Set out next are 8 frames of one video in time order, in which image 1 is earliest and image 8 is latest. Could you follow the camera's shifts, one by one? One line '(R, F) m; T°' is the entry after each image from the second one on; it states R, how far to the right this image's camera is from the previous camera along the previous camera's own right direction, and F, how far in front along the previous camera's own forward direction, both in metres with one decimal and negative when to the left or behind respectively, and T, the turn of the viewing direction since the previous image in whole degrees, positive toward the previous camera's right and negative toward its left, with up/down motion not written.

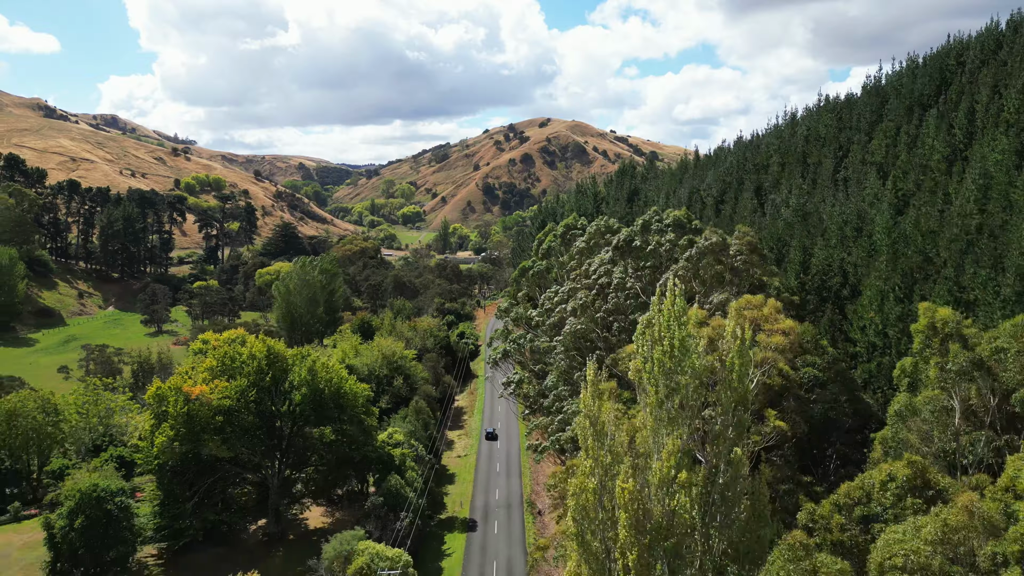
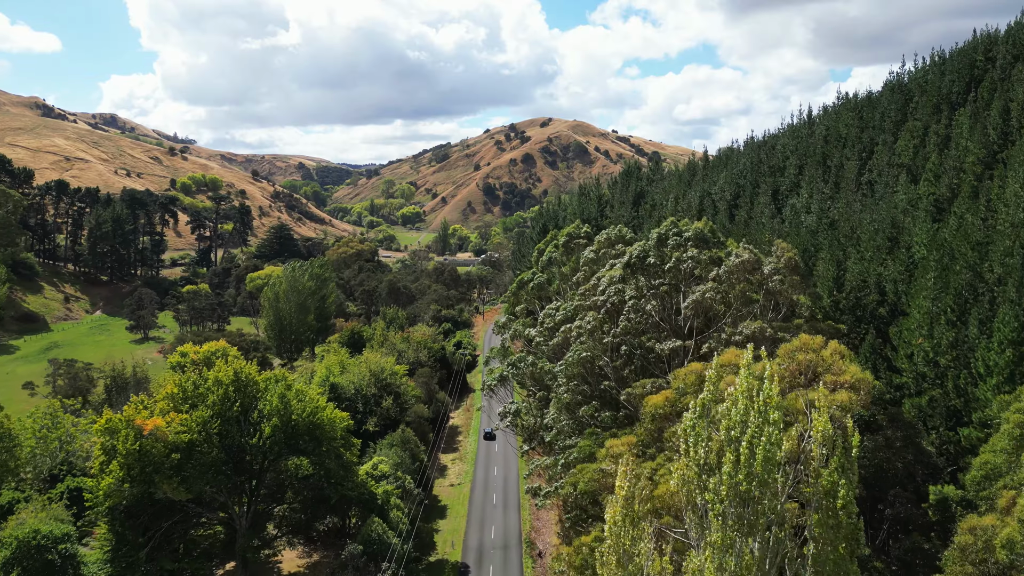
(+0.1, +3.8) m; 0°
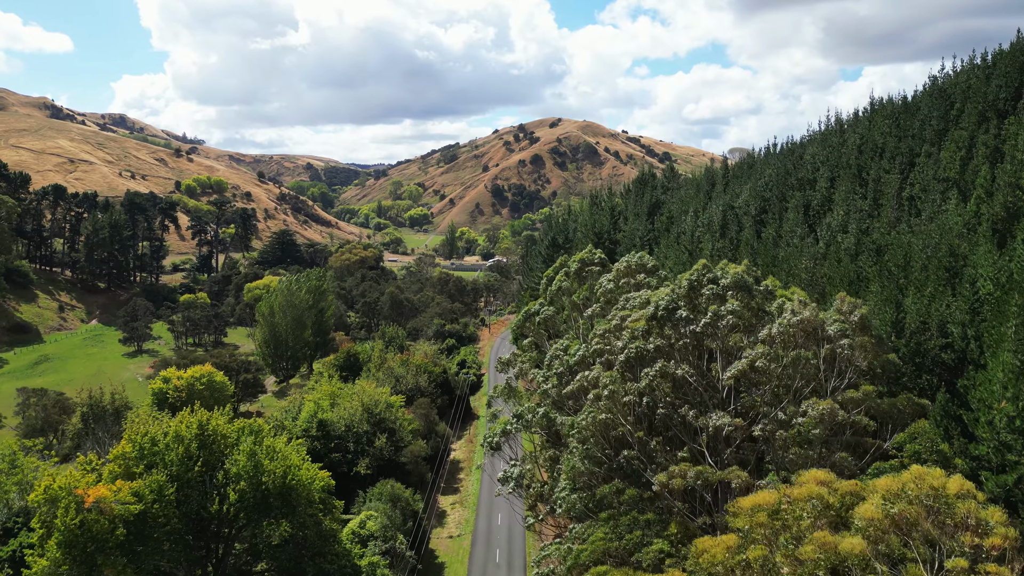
(+0.1, +4.2) m; -1°
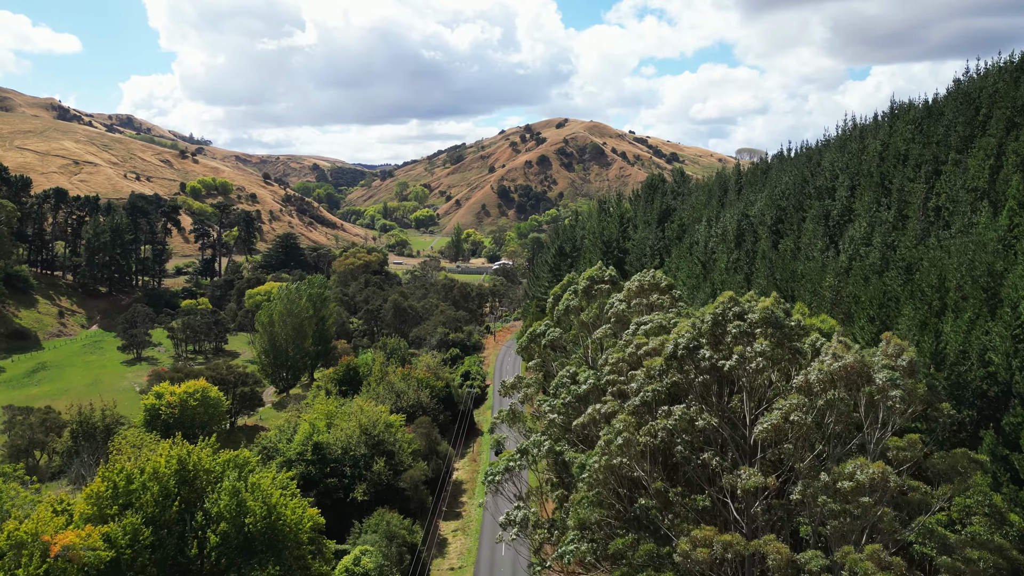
(+0.1, +2.1) m; 0°
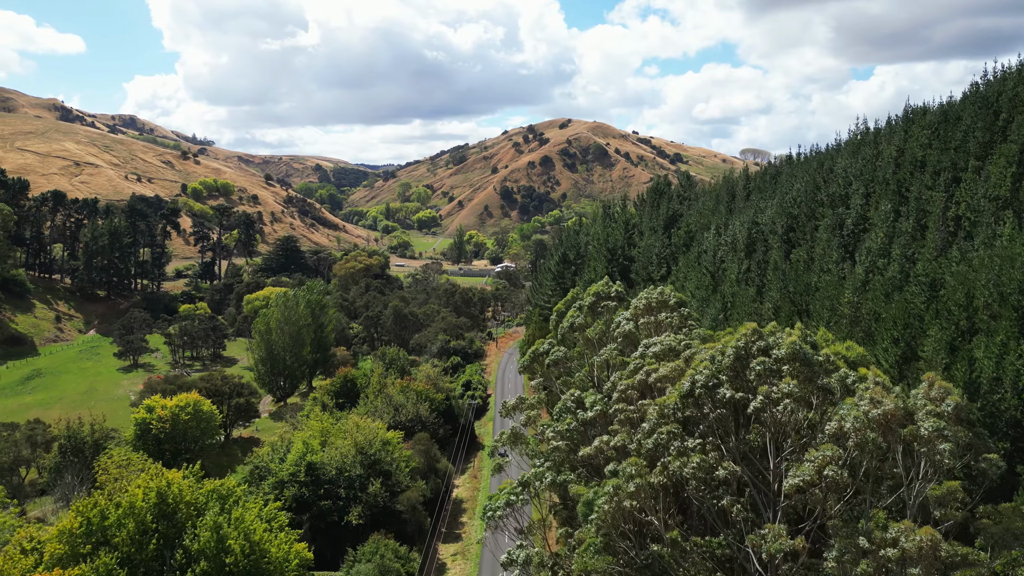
(+0.1, +1.7) m; 0°
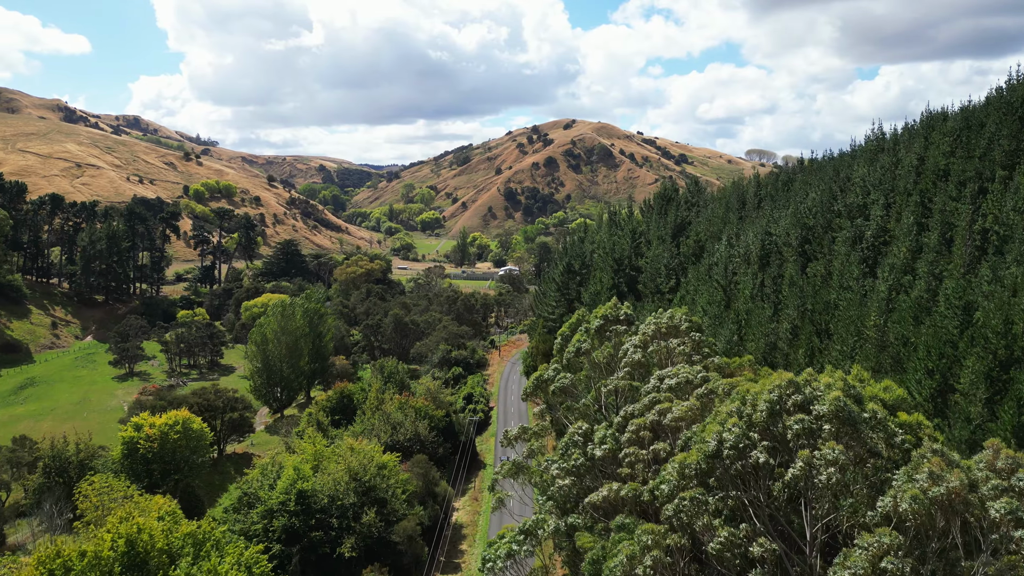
(+0.1, +2.1) m; 0°
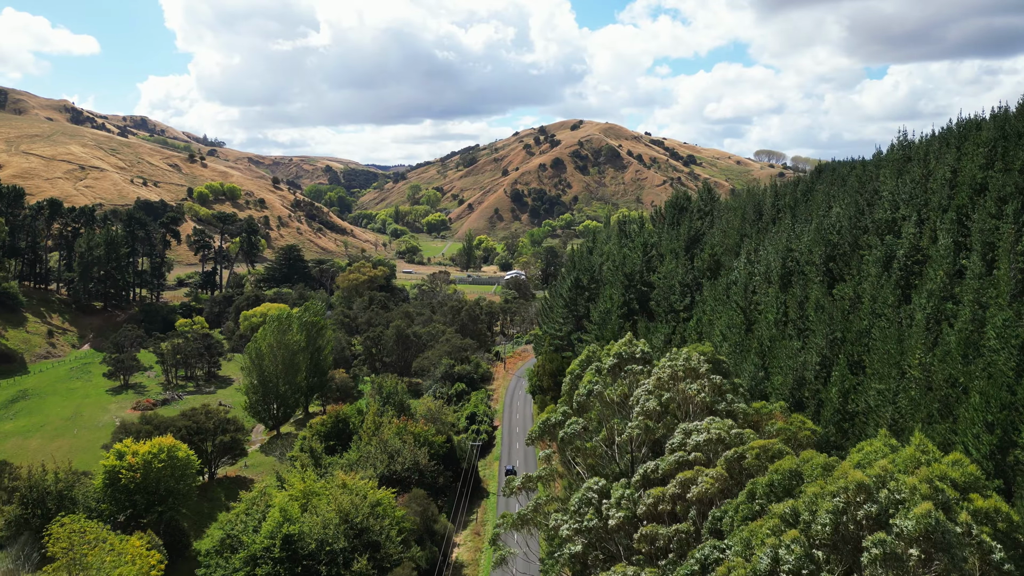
(+0.1, +2.9) m; -1°
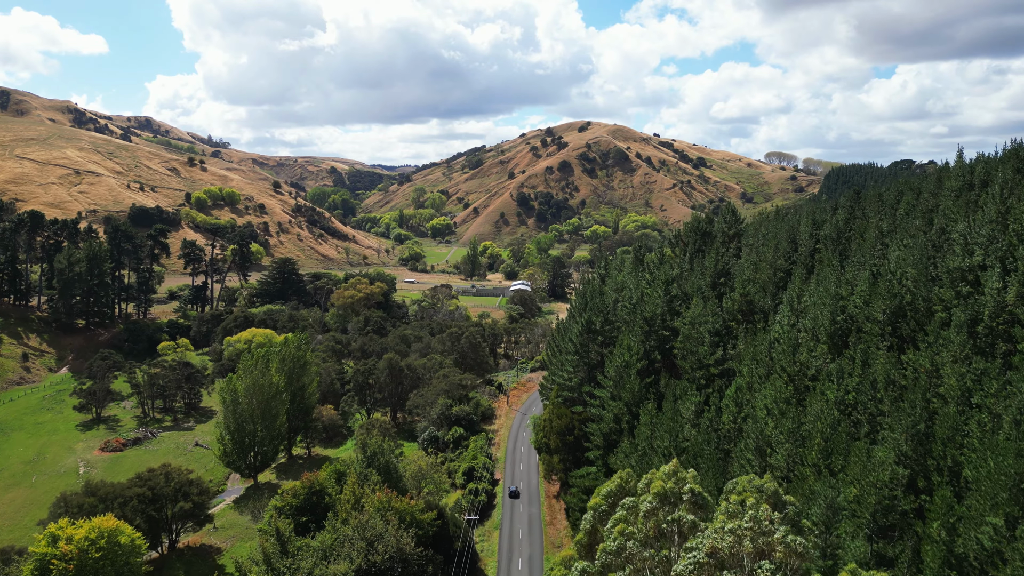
(+0.2, +7.0) m; -1°
